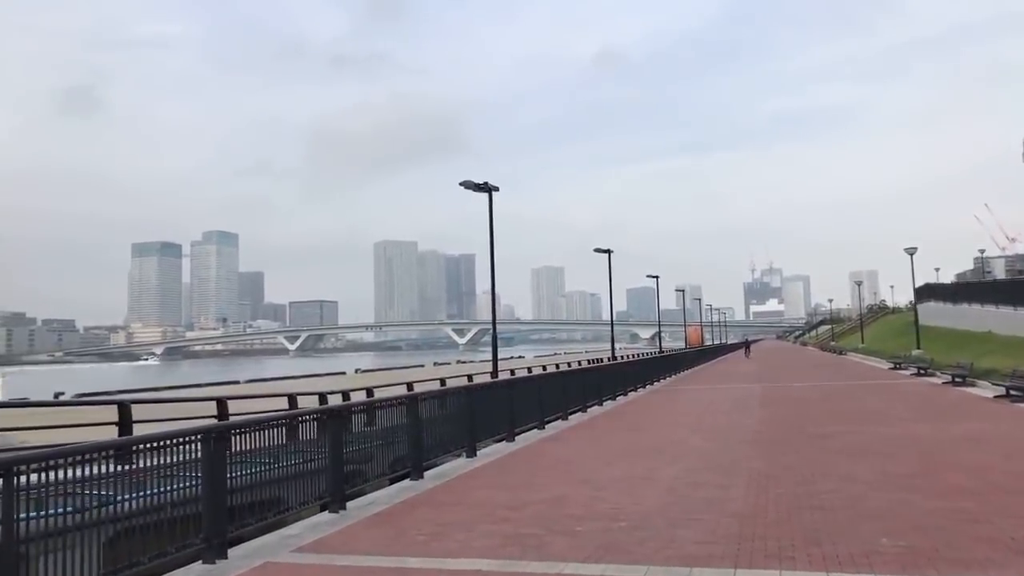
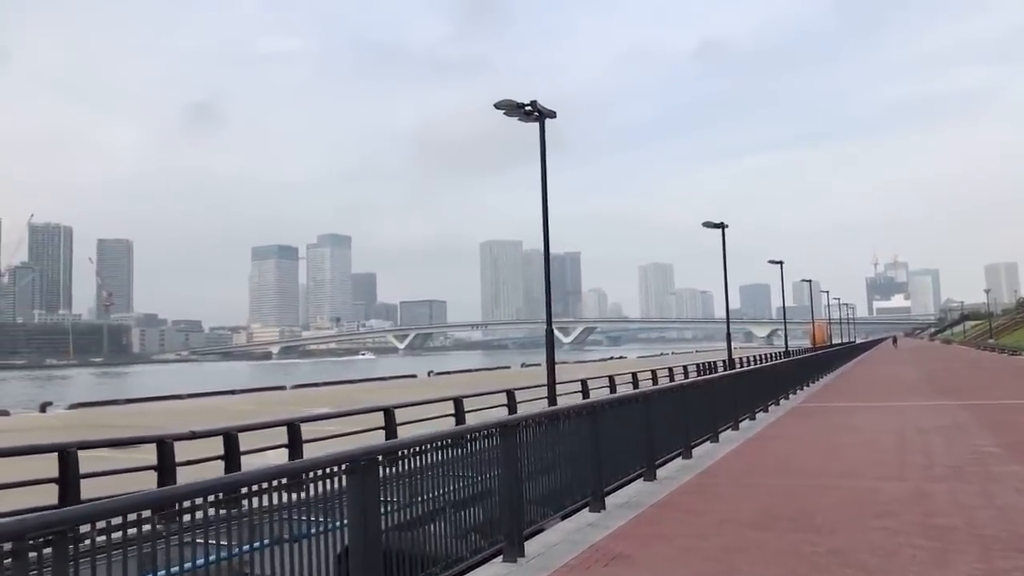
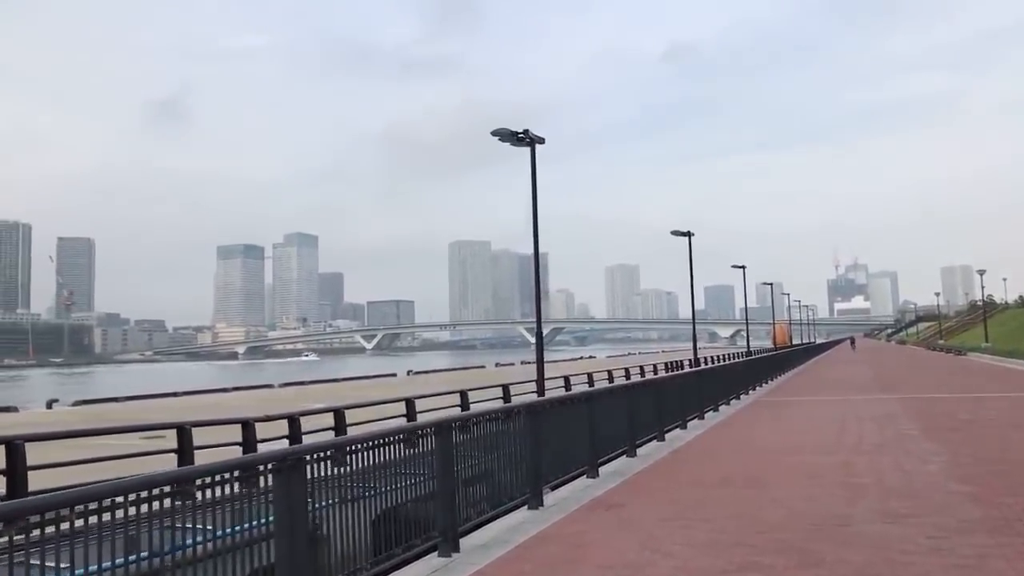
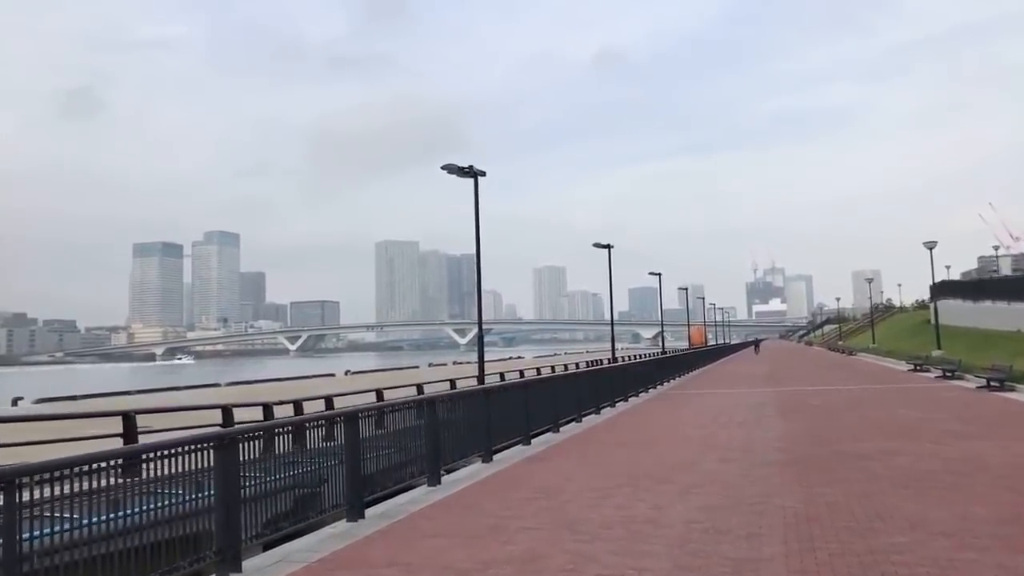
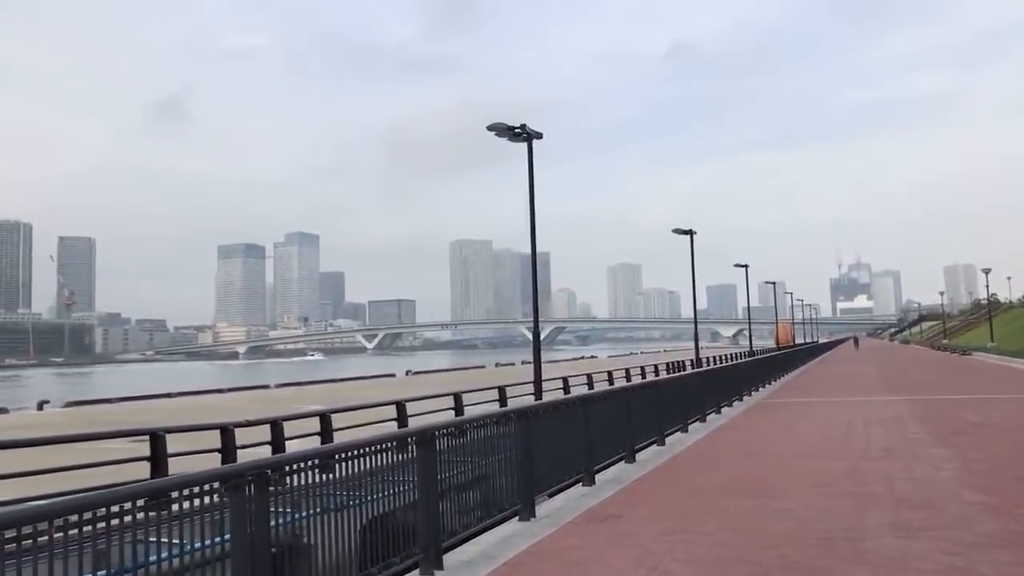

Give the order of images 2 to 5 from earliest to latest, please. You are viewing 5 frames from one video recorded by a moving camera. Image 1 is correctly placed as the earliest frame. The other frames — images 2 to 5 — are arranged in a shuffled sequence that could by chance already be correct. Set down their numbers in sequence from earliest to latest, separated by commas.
4, 3, 5, 2
